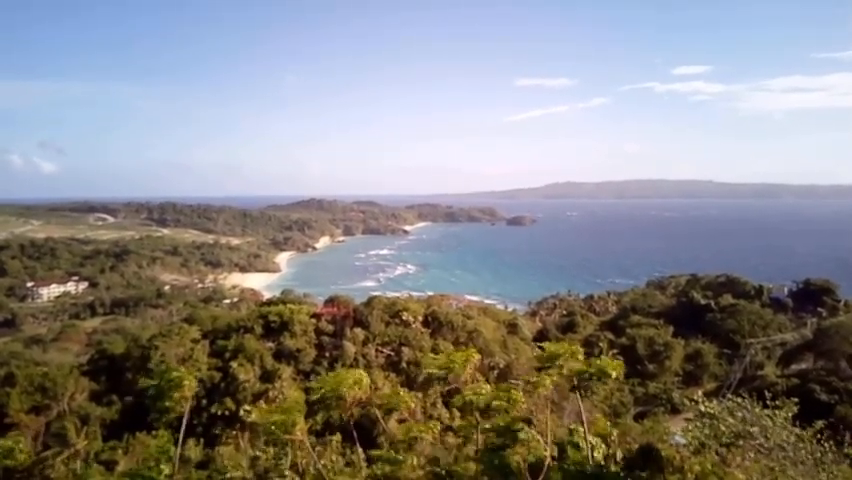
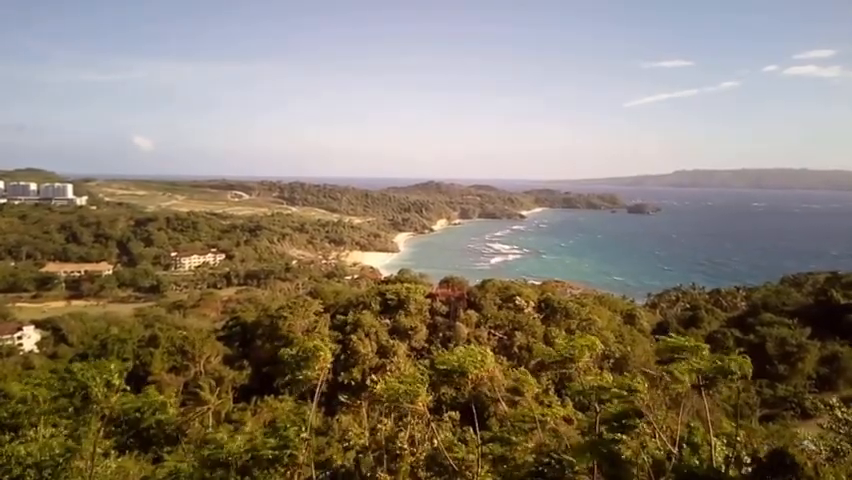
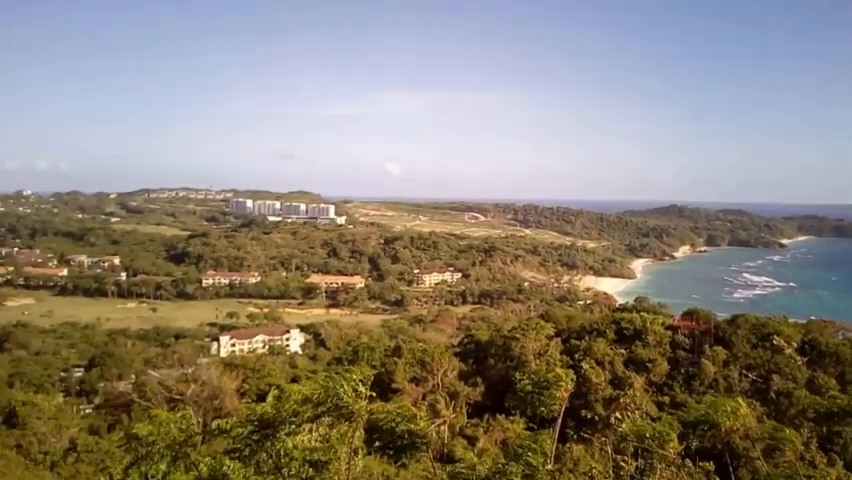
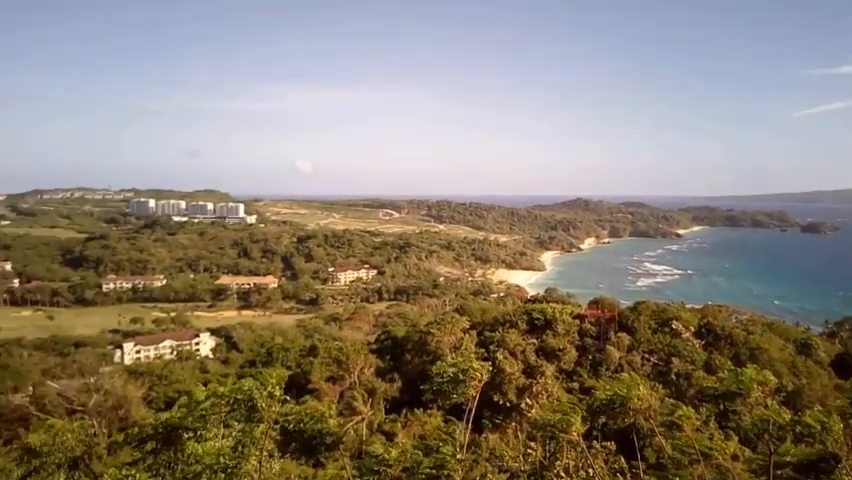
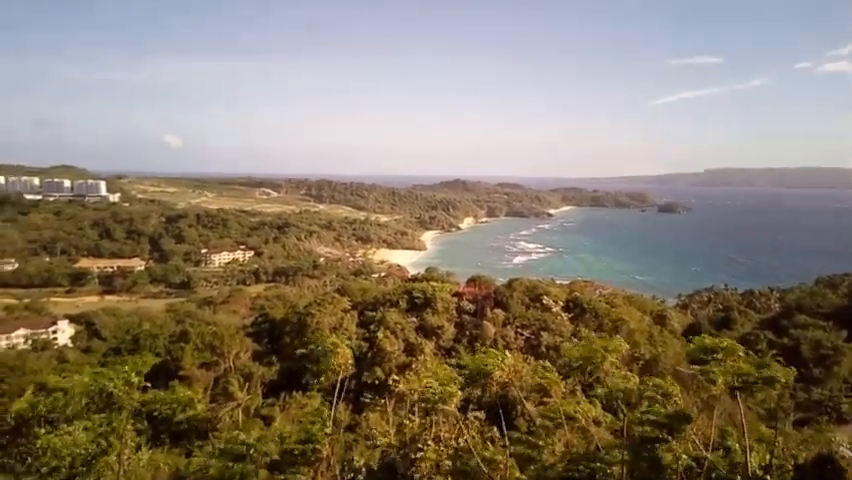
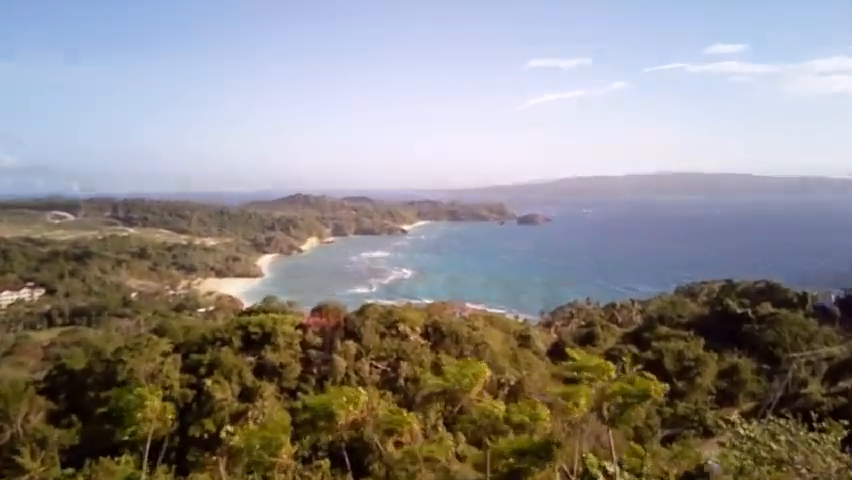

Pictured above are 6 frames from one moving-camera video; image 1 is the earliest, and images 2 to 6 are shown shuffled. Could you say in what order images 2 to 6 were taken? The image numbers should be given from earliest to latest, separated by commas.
6, 2, 5, 4, 3
